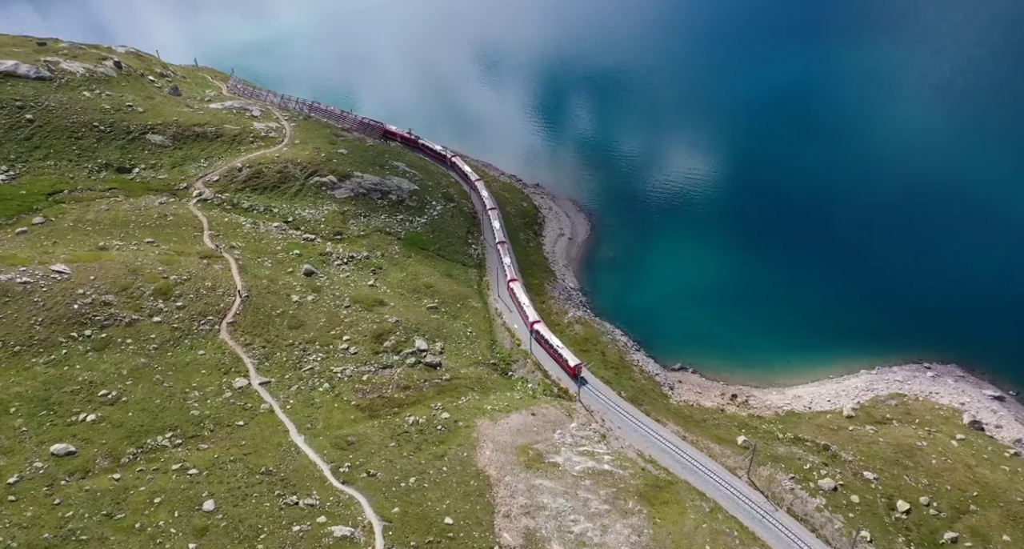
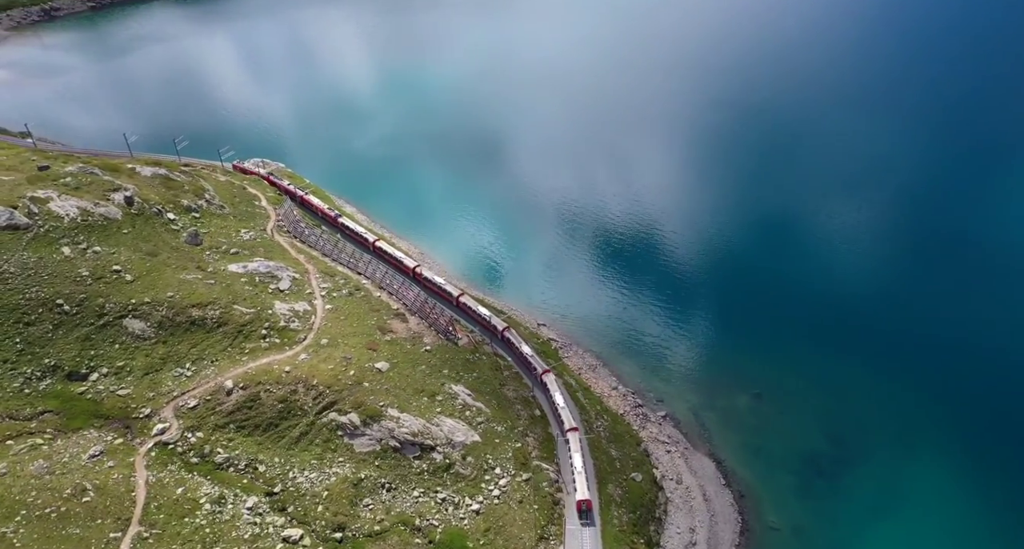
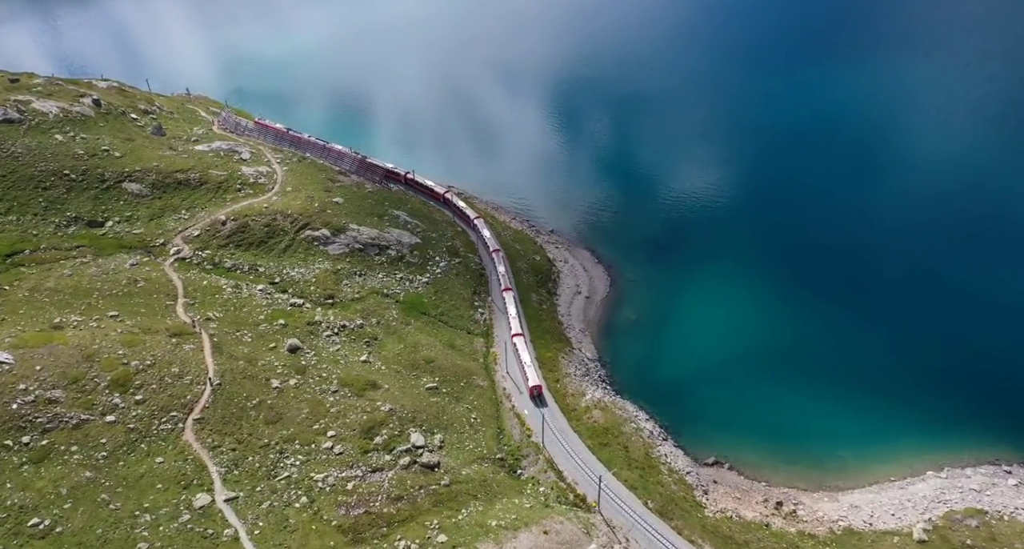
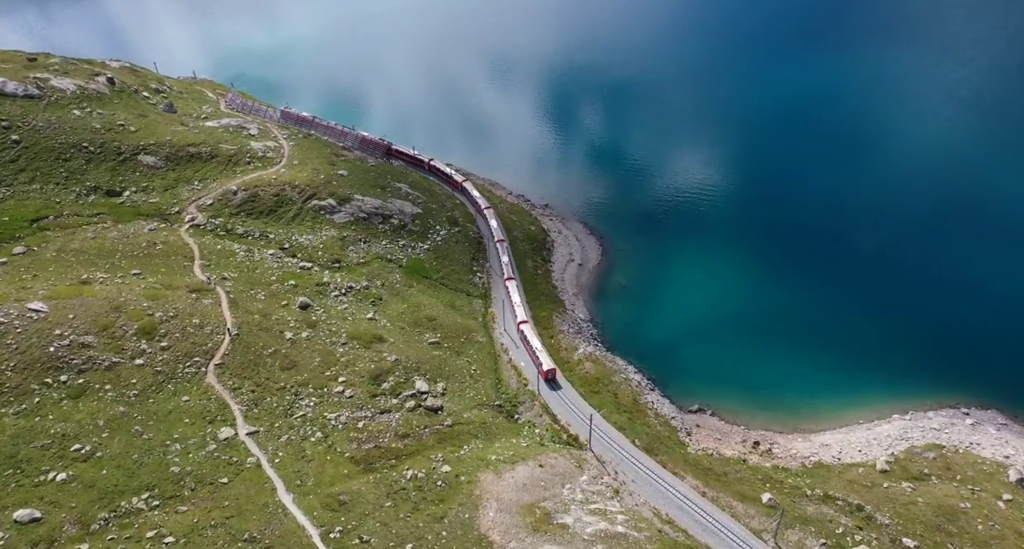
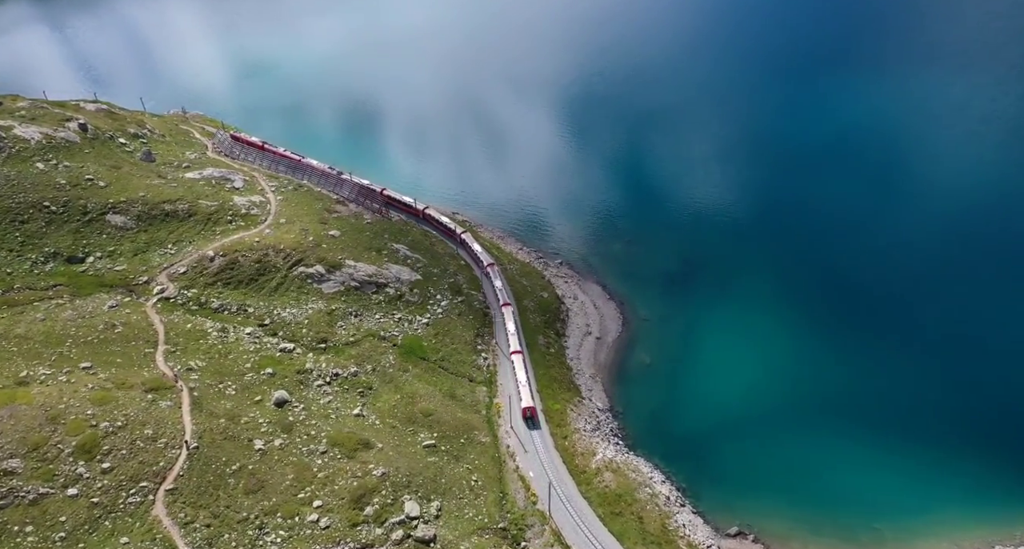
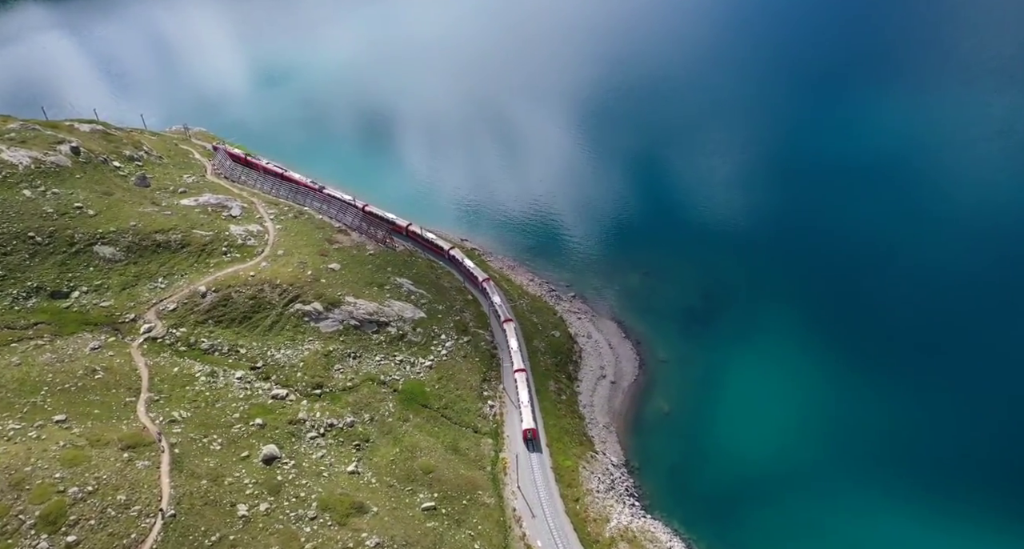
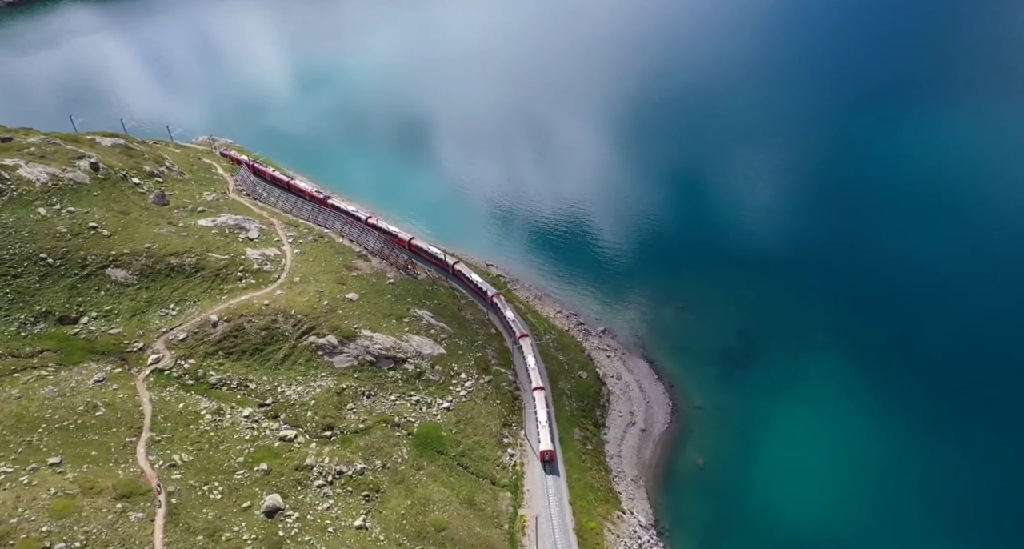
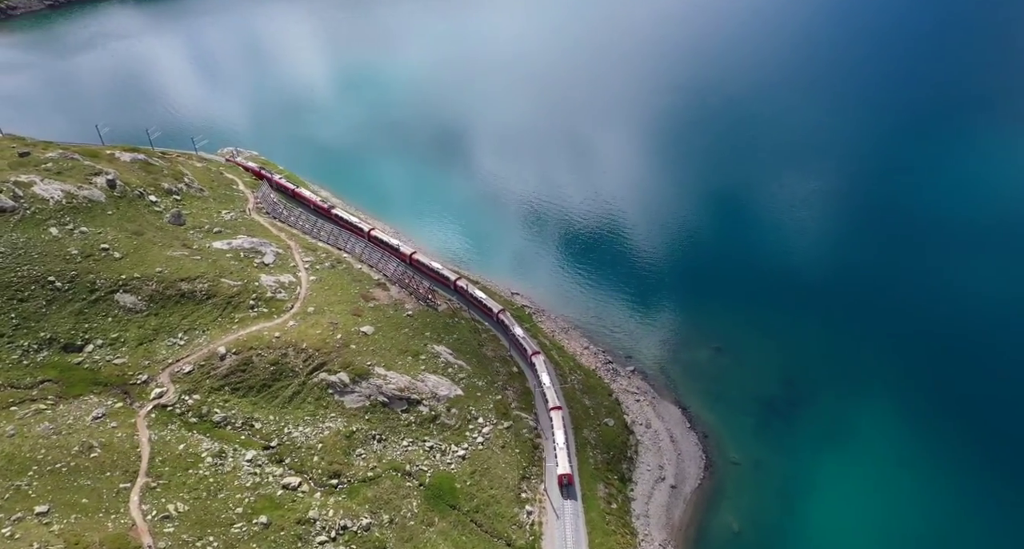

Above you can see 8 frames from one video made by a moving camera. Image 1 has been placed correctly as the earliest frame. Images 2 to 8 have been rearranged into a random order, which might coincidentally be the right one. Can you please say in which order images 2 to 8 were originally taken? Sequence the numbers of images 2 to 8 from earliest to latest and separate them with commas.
4, 3, 5, 6, 7, 8, 2
